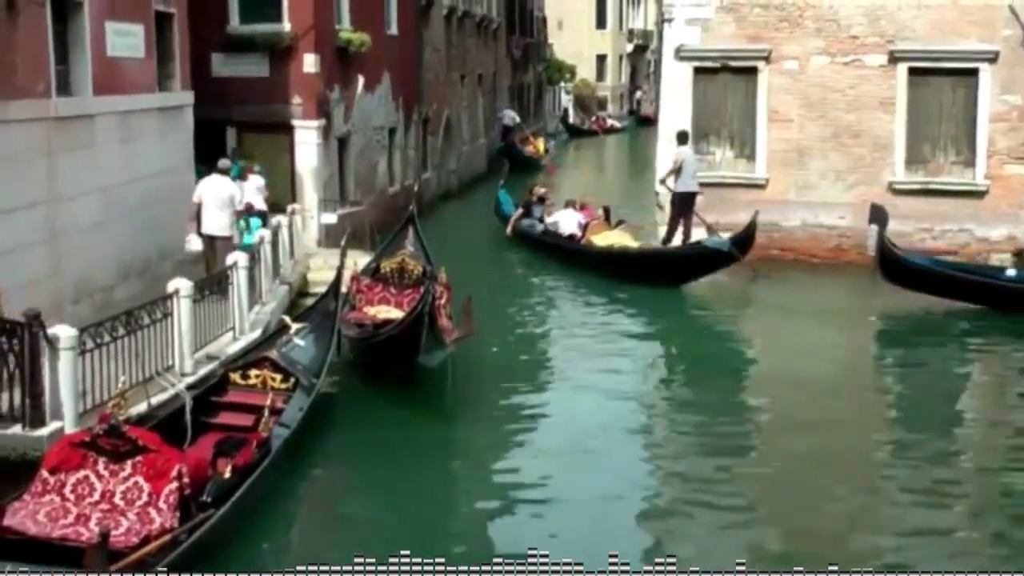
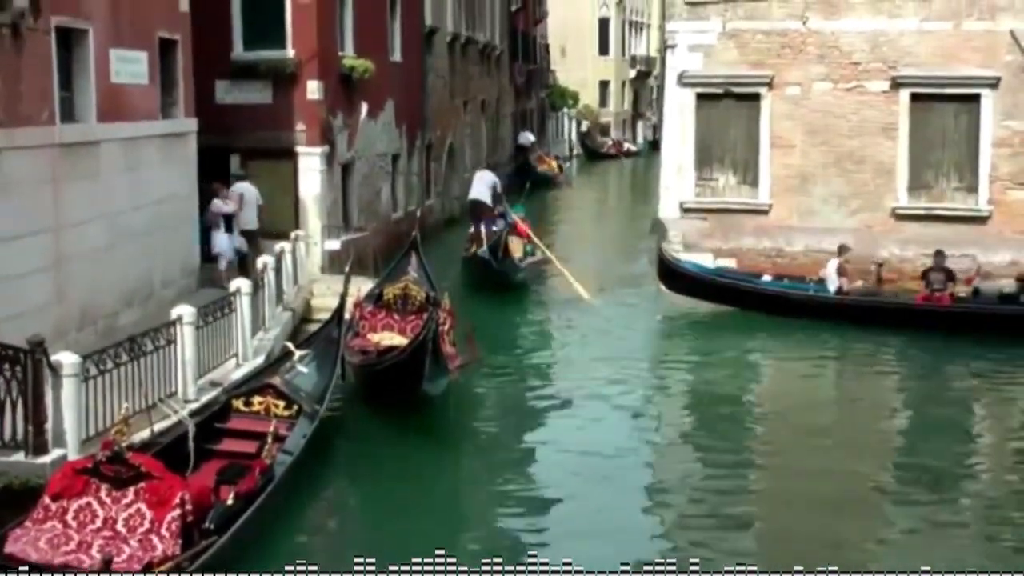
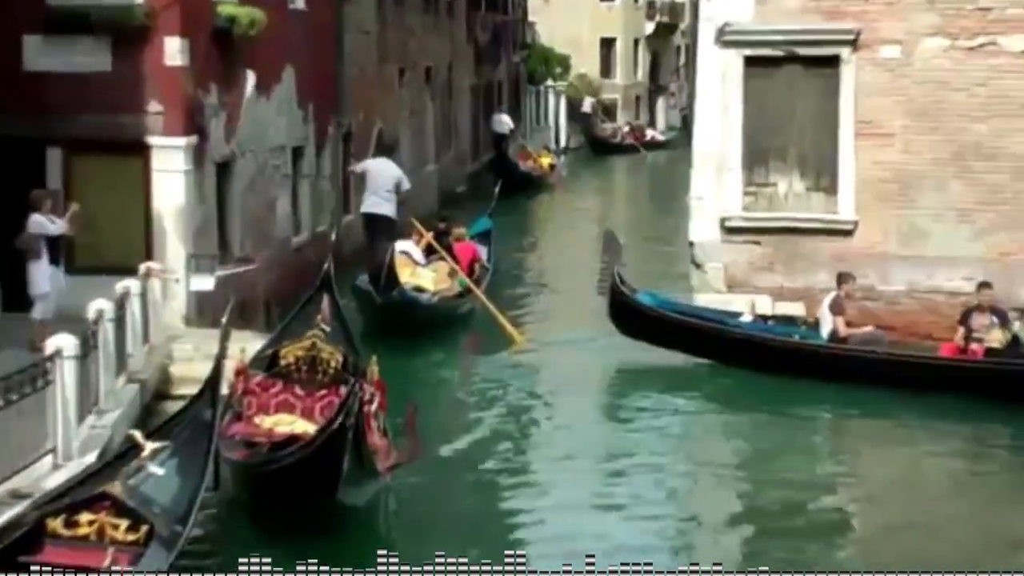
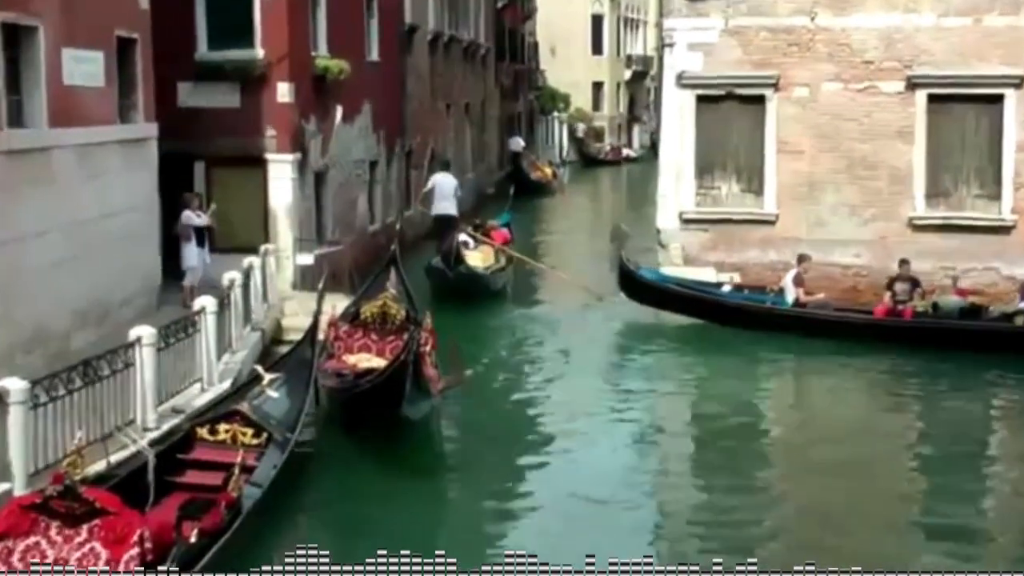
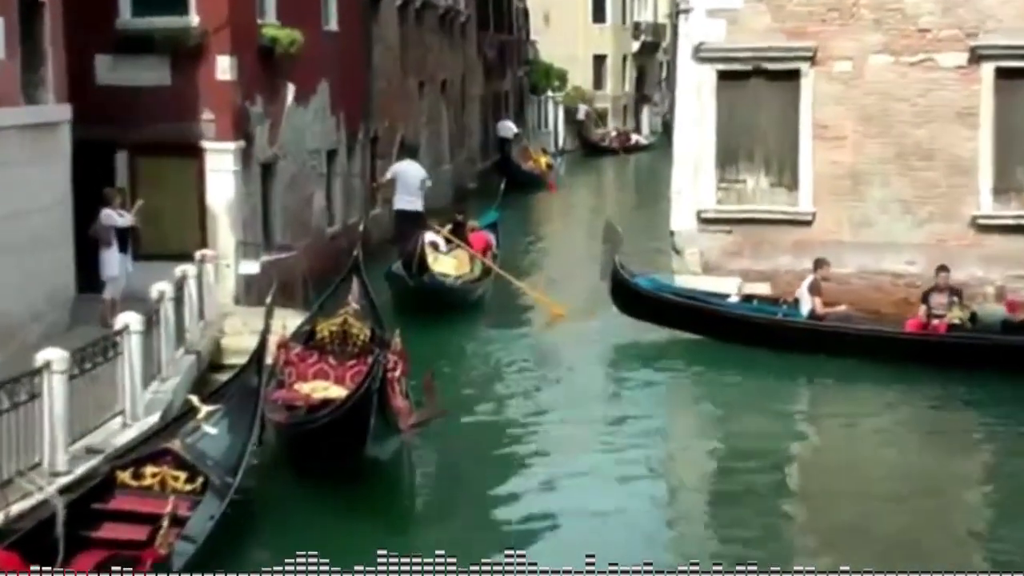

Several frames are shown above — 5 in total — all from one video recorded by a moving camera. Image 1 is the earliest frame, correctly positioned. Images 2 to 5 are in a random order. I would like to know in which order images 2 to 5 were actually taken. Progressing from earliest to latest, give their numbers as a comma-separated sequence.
2, 4, 5, 3
